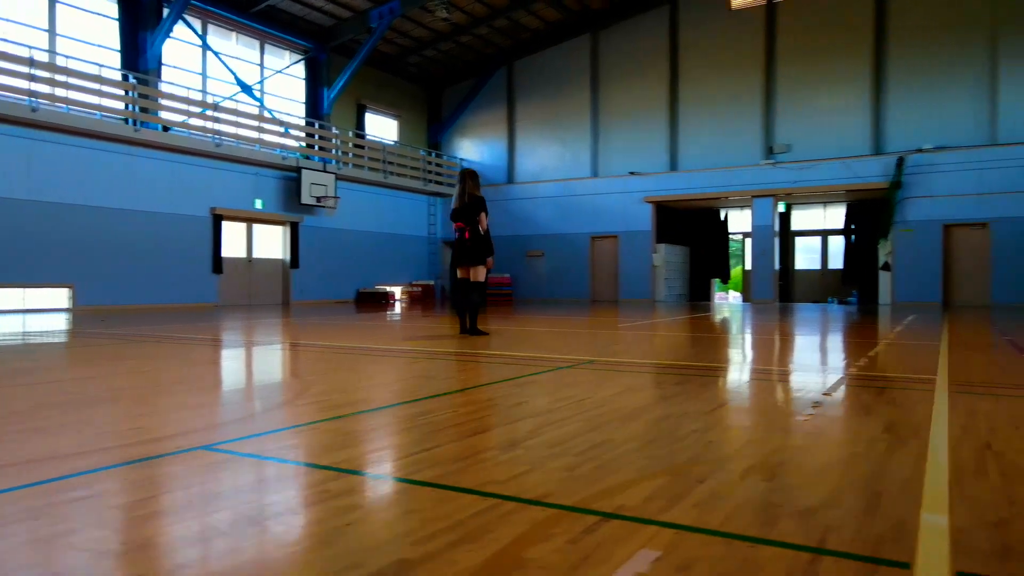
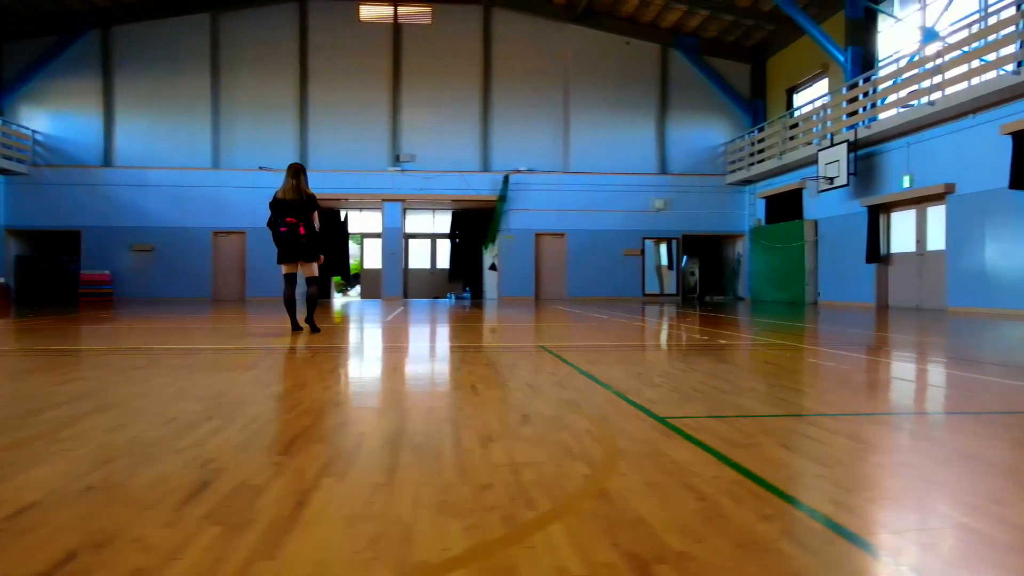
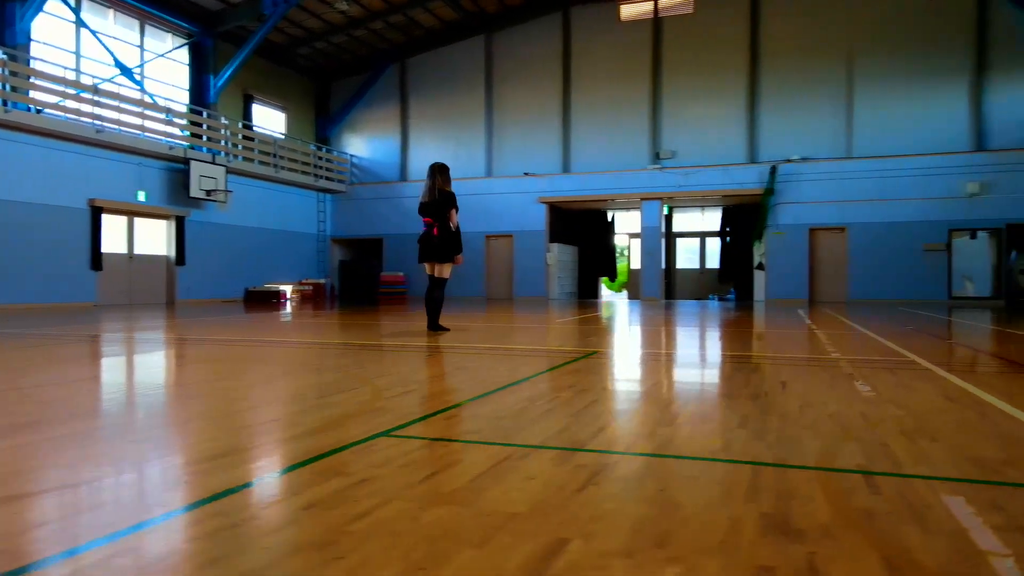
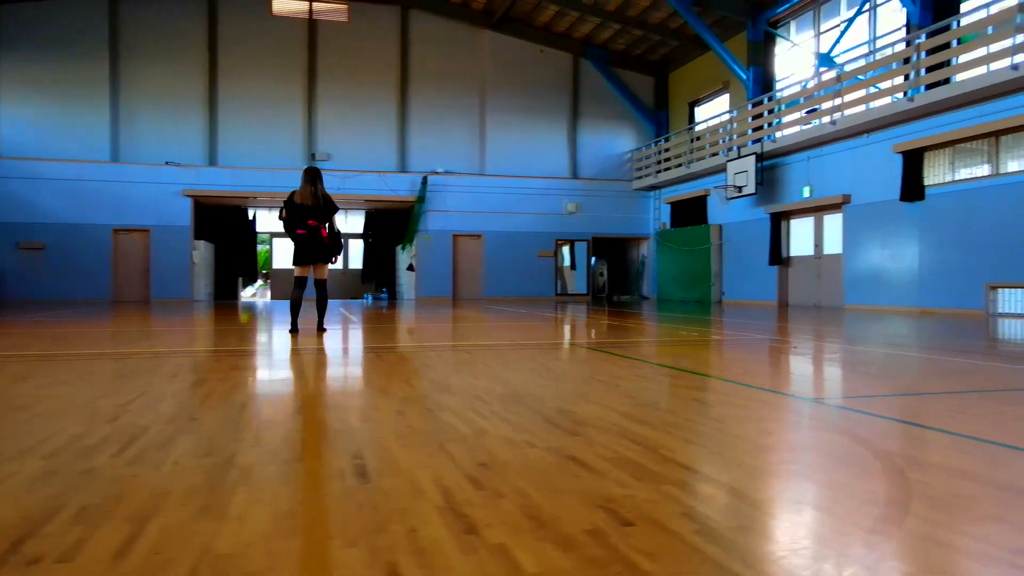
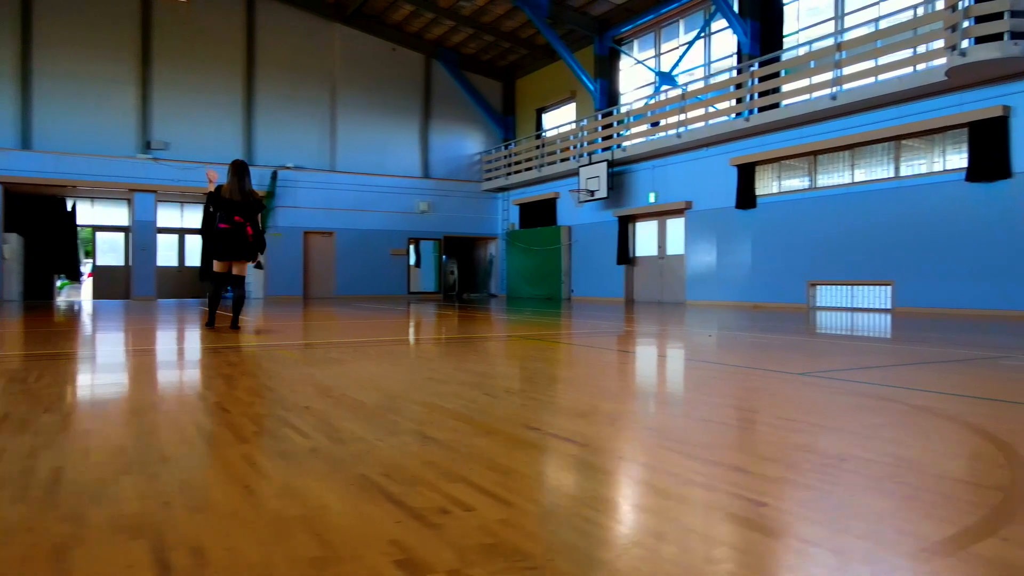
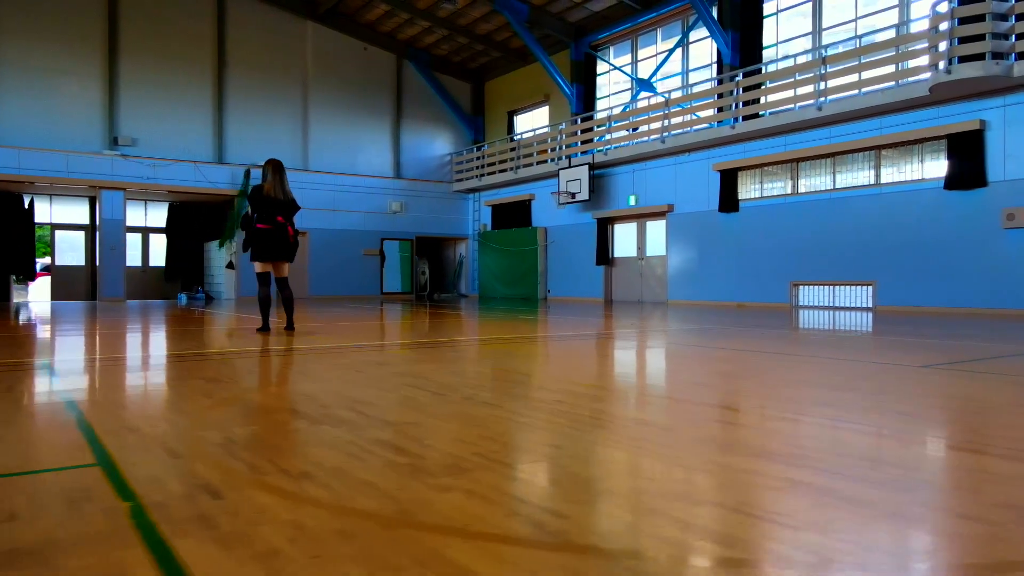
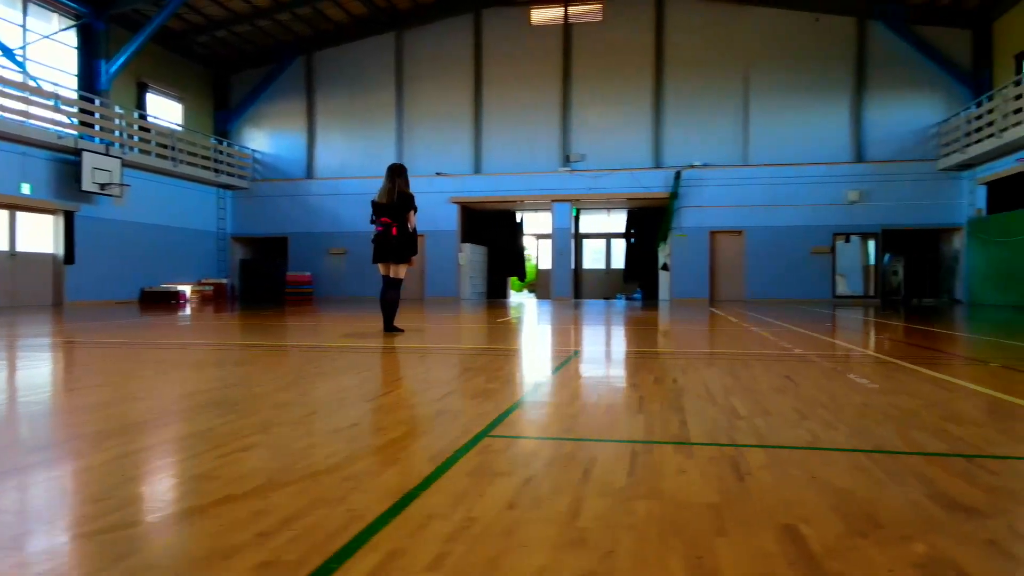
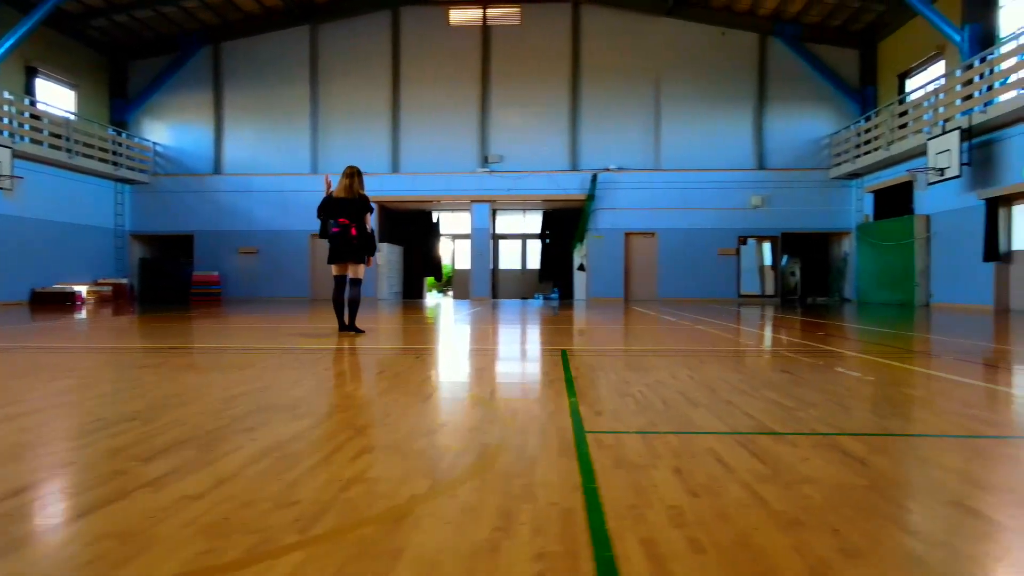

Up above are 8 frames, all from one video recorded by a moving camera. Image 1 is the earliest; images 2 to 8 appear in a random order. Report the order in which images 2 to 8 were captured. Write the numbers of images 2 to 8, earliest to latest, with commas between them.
3, 7, 8, 2, 4, 5, 6
